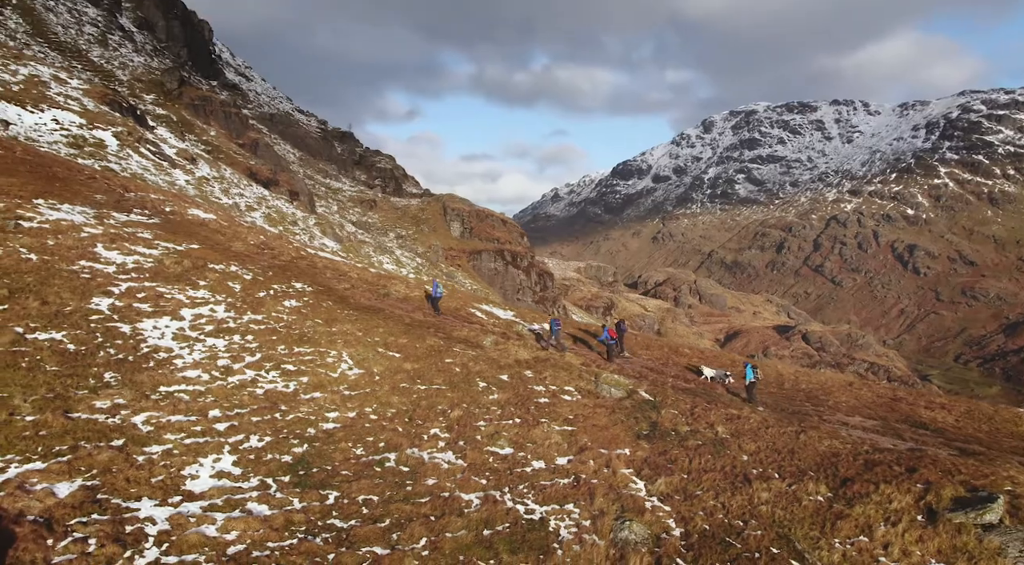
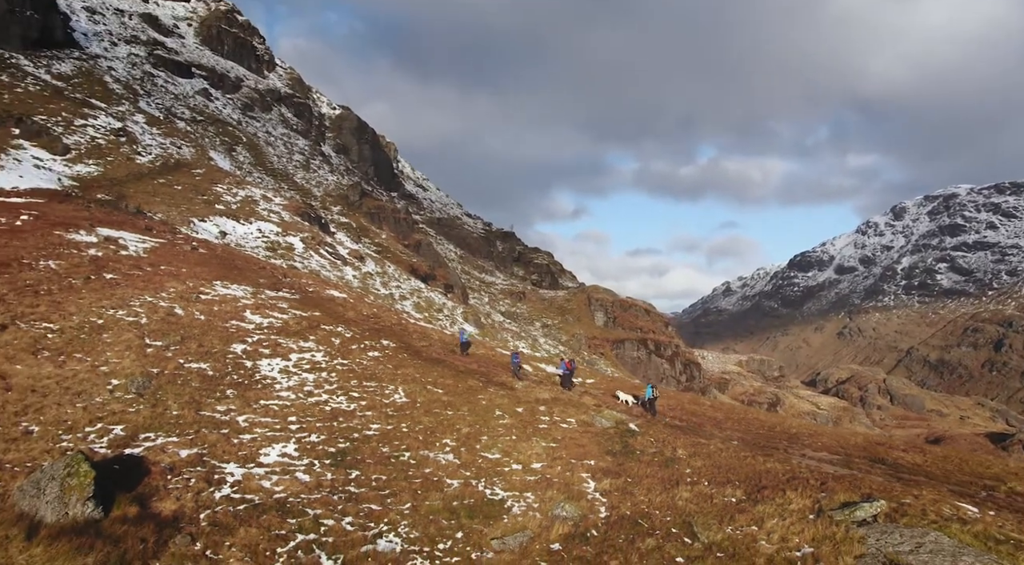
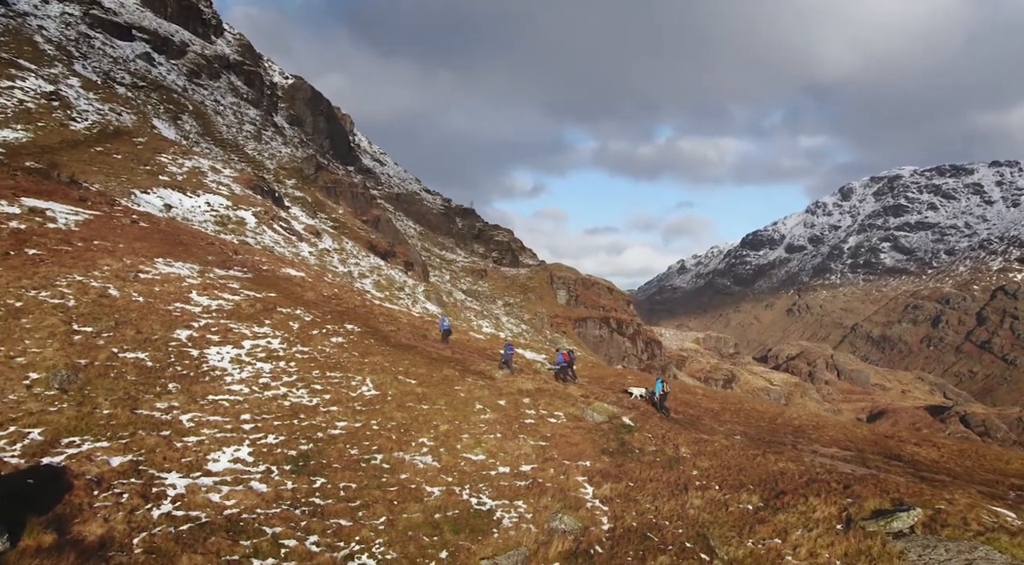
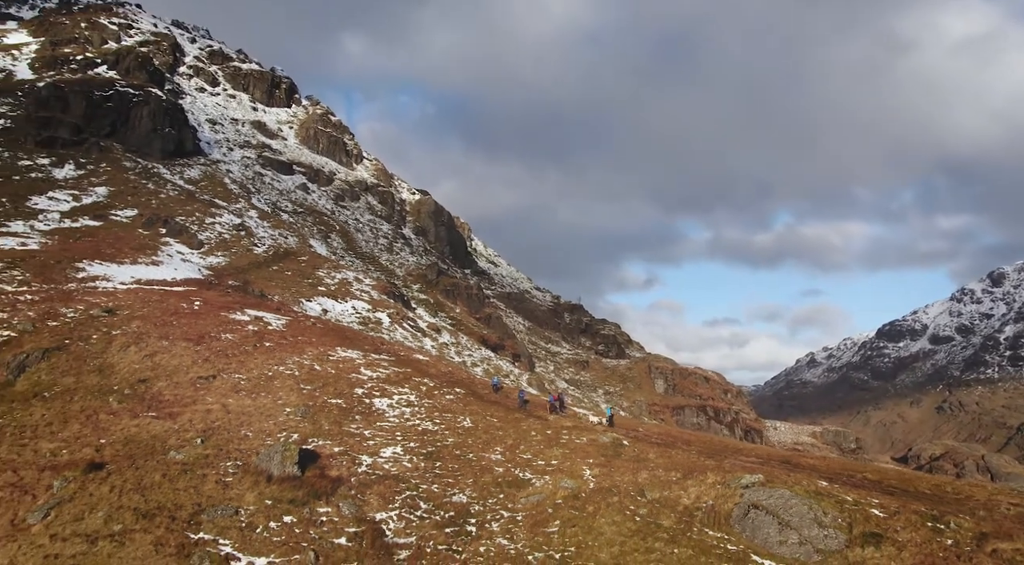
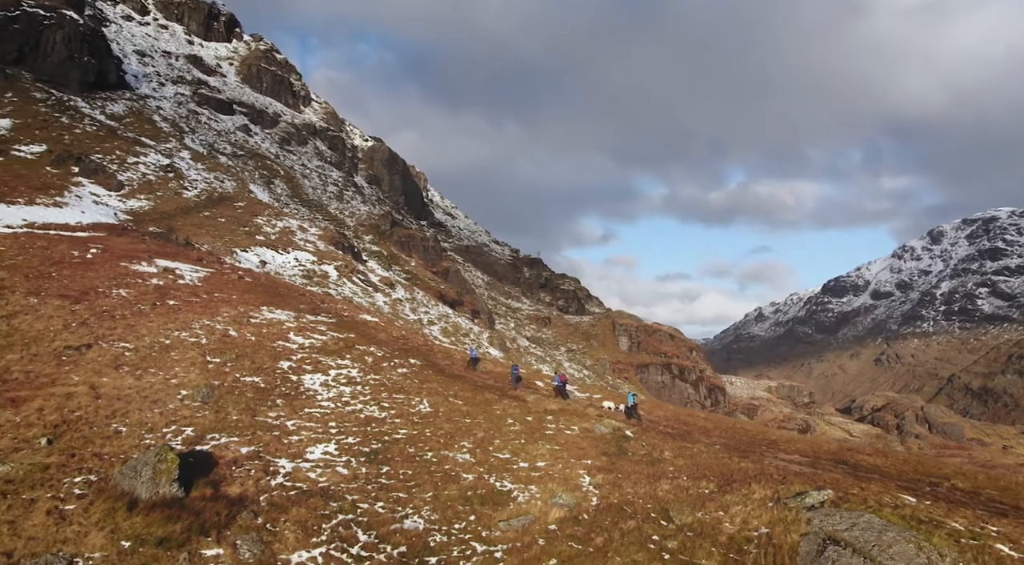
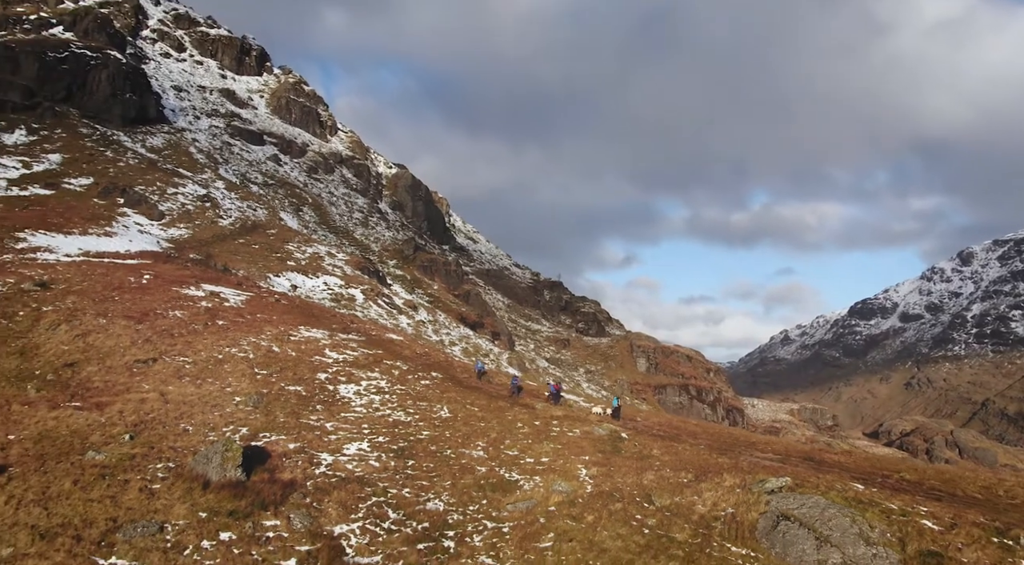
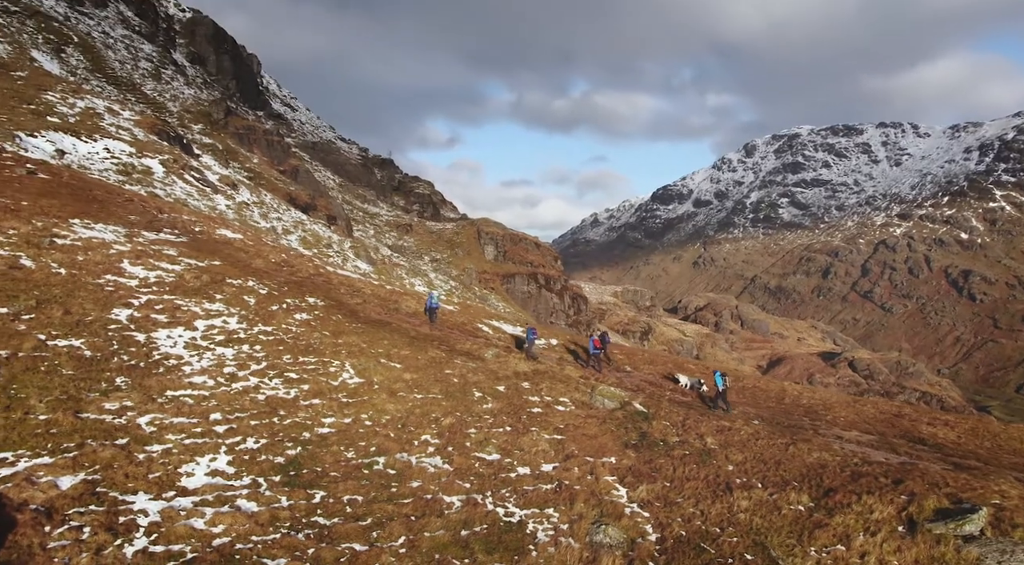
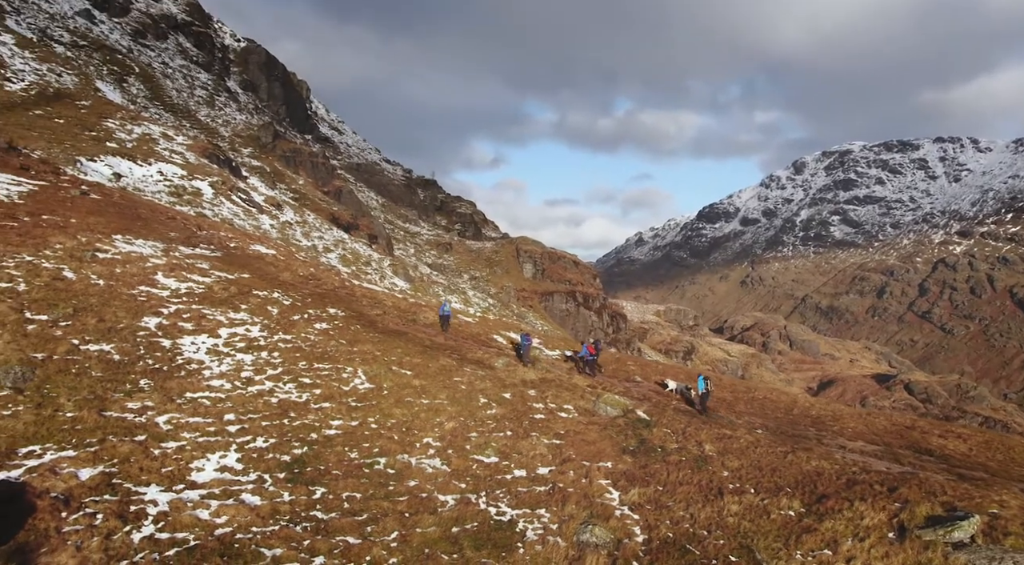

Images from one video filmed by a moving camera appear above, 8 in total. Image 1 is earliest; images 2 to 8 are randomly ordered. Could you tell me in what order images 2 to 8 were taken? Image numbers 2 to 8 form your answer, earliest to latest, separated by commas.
7, 8, 3, 2, 5, 6, 4
